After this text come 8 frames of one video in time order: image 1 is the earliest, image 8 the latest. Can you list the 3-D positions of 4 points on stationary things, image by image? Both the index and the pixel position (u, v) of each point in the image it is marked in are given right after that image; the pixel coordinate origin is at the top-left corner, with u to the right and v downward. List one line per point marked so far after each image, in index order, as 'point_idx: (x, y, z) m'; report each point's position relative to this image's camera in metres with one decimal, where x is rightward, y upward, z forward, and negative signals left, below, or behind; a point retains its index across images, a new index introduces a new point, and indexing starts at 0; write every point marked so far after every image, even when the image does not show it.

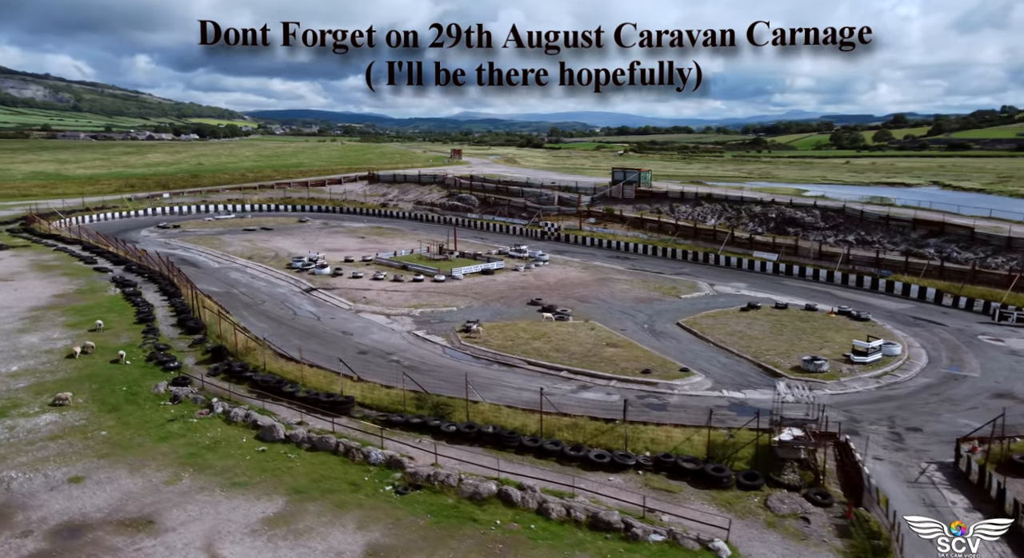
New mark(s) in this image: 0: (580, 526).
0: (+1.6, -6.2, +16.5) m
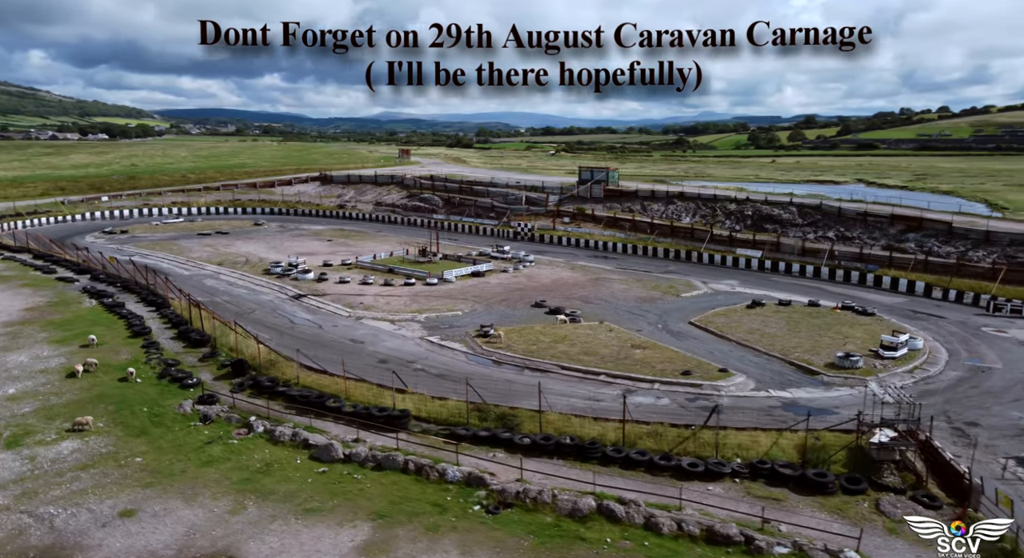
0: (+4.3, -6.3, +15.7) m
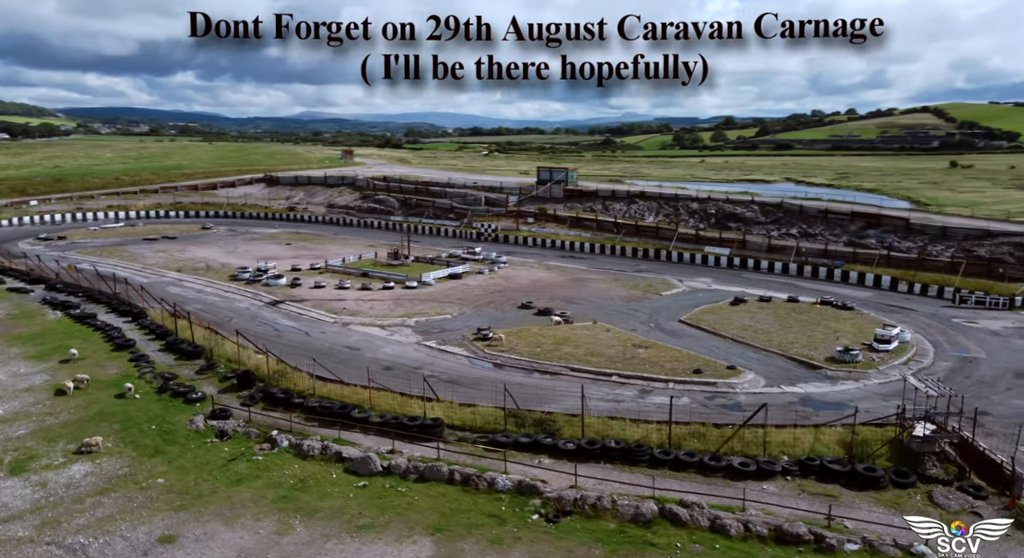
0: (+6.0, -6.2, +15.6) m
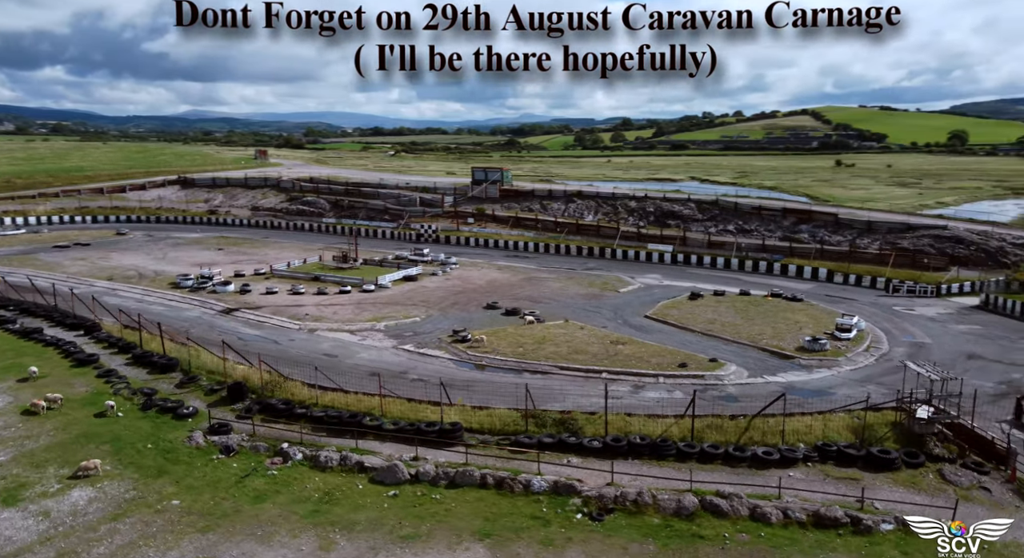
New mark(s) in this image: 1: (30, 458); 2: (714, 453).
0: (+7.2, -6.1, +16.2) m
1: (-13.6, -5.0, +18.7) m
2: (+5.8, -5.0, +19.0) m
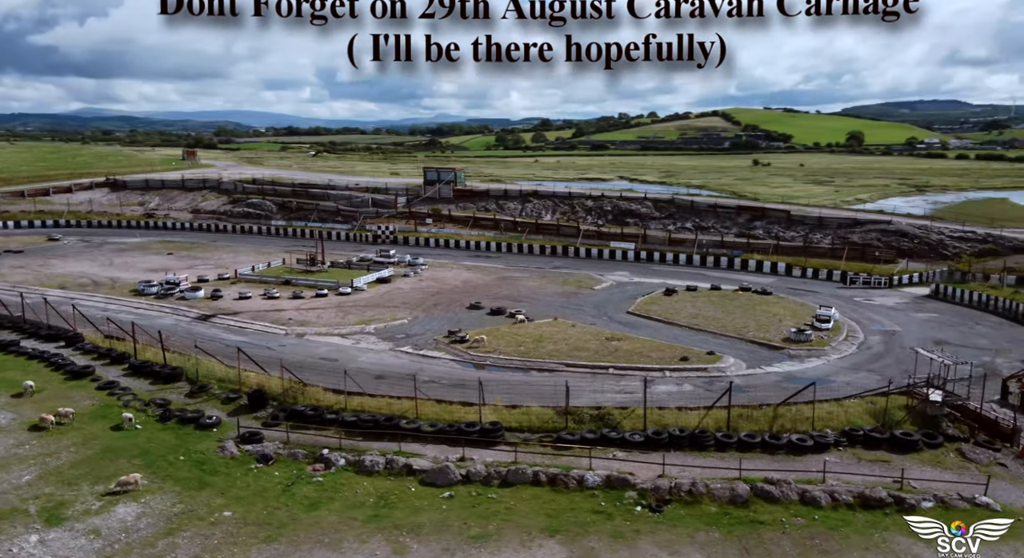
0: (+8.8, -5.9, +17.1) m
1: (-12.1, -5.3, +17.7) m
2: (+7.2, -4.9, +19.7) m
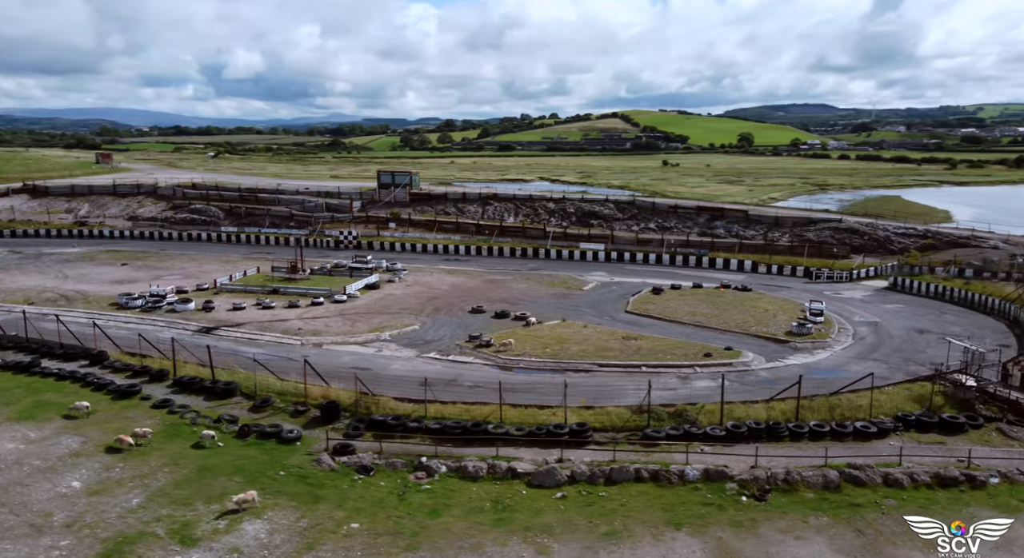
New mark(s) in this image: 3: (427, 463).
0: (+11.9, -5.9, +18.7) m
1: (-9.0, -5.7, +17.2) m
2: (+10.0, -4.9, +21.1) m
3: (-2.5, -5.5, +19.6) m
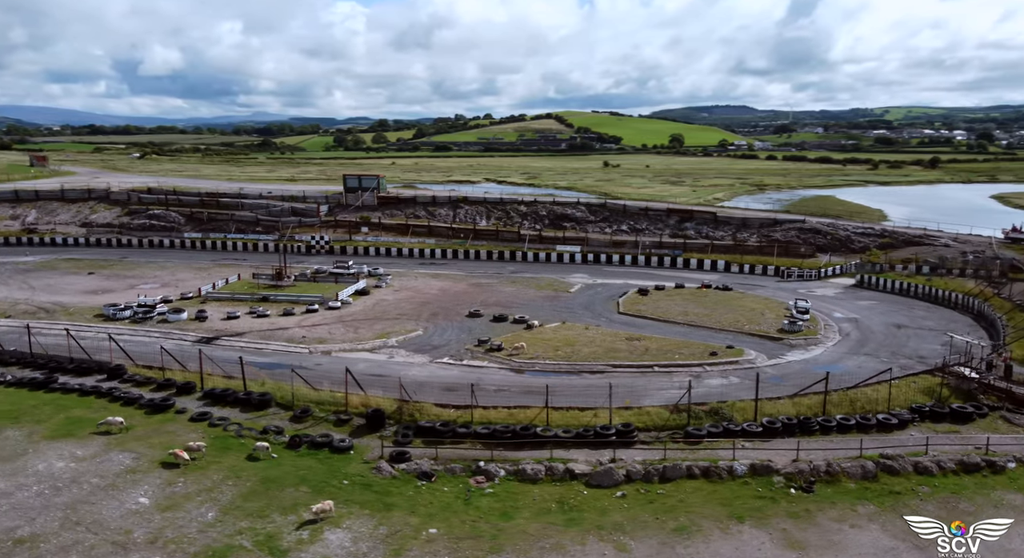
0: (+13.6, -5.9, +20.1) m
1: (-7.1, -6.1, +17.3) m
2: (+11.5, -5.0, +22.4) m
3: (-0.8, -5.8, +20.1) m
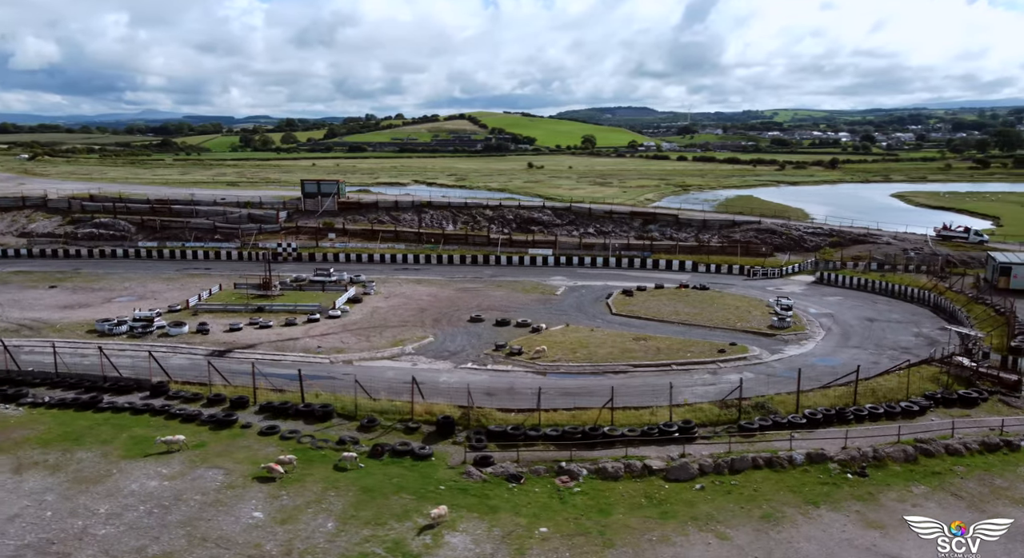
0: (+16.2, -5.9, +22.6) m
1: (-4.2, -6.5, +17.9) m
2: (+13.9, -5.0, +24.7) m
3: (+1.8, -6.1, +21.3) m
